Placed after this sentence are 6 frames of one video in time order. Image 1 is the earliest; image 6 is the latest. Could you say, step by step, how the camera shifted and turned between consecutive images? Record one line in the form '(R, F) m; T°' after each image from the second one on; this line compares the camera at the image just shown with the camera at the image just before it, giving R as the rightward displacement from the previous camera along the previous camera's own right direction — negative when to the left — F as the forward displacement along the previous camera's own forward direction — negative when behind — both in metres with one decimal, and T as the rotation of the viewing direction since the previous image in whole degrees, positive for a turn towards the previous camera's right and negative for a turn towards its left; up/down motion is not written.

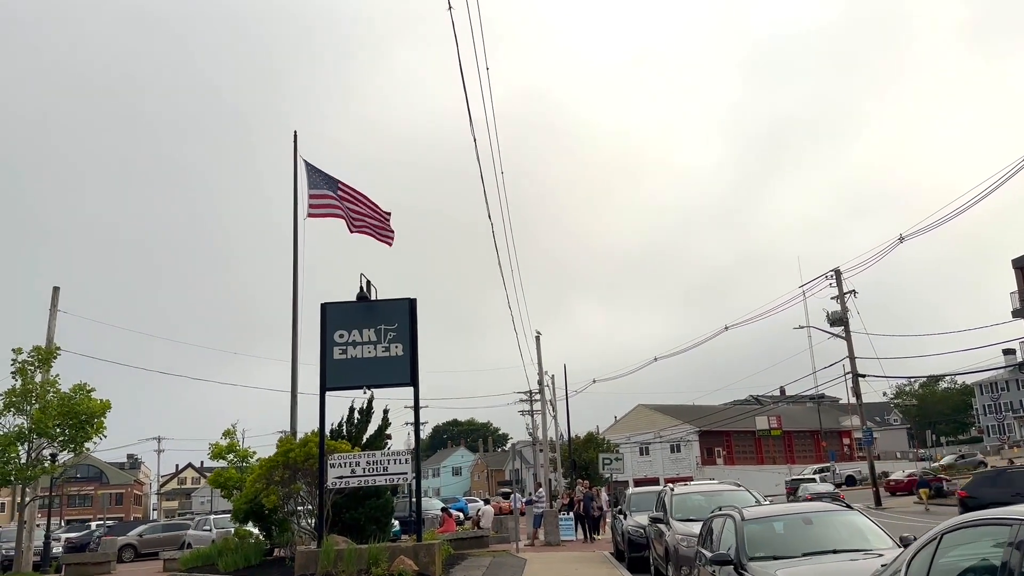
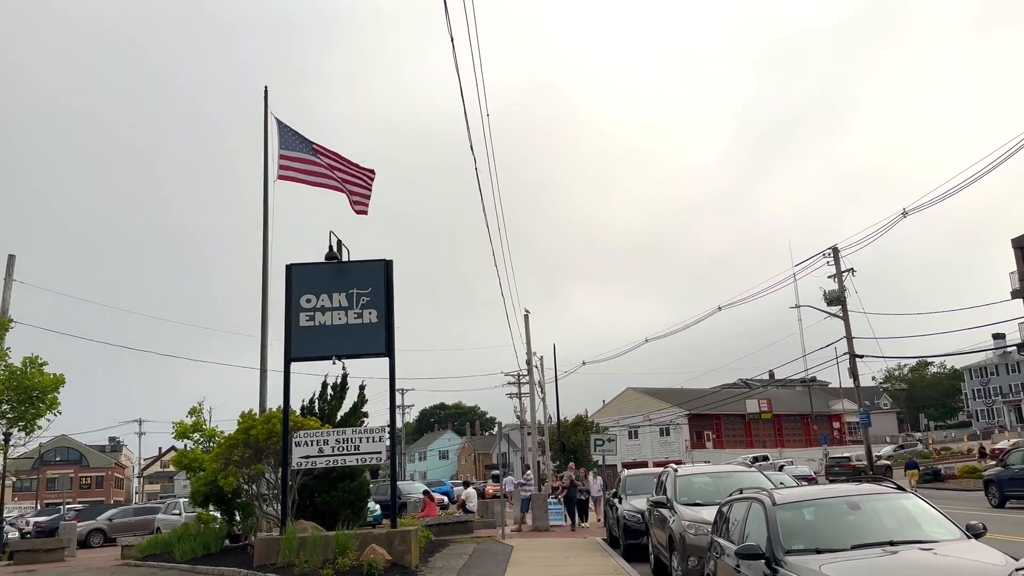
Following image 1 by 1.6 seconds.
(0.0, +1.4) m; +1°
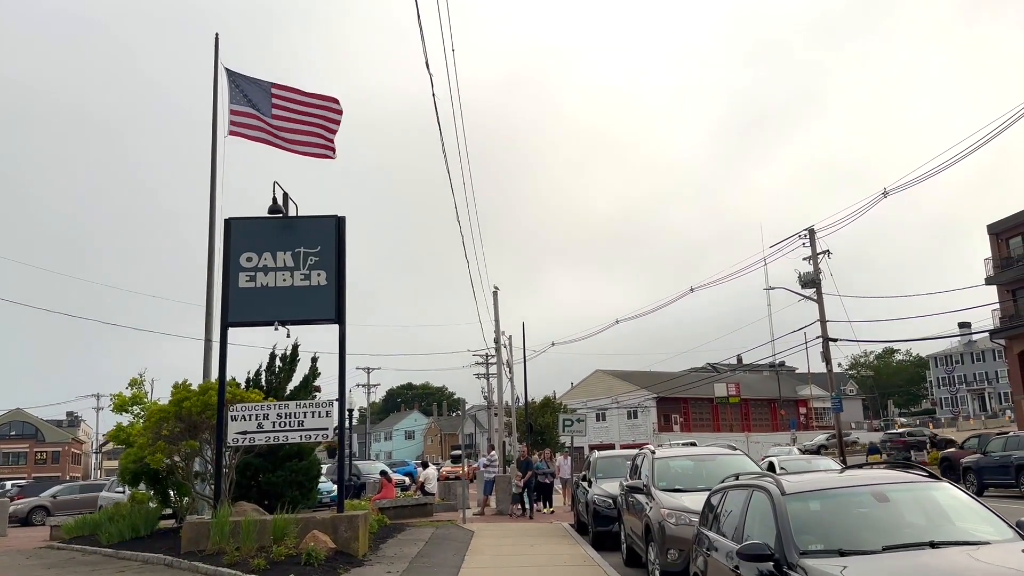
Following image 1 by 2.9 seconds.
(+0.1, +1.3) m; +2°
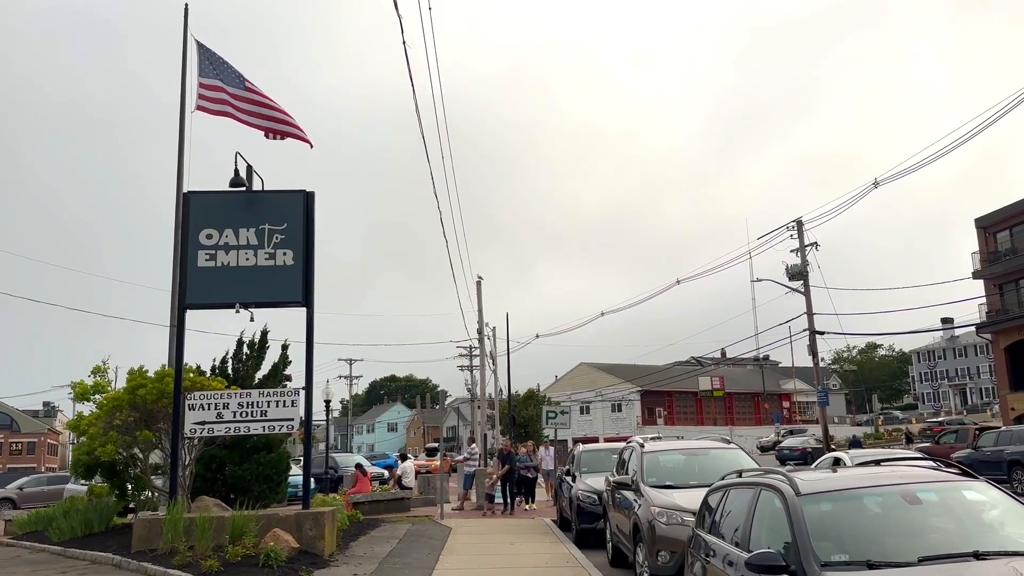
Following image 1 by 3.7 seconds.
(+0.1, +0.8) m; +1°
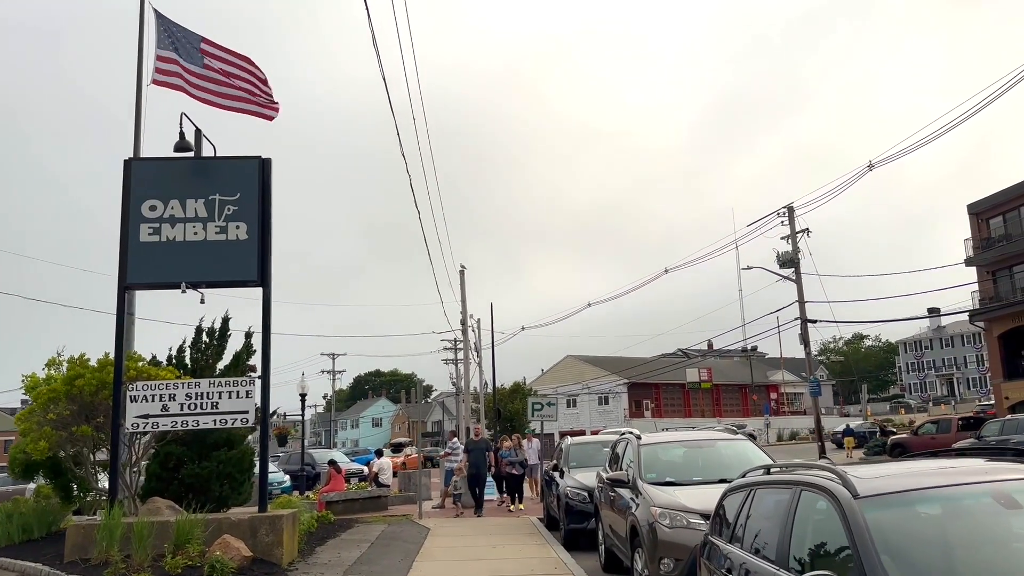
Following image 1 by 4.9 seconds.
(+0.1, +1.1) m; +1°
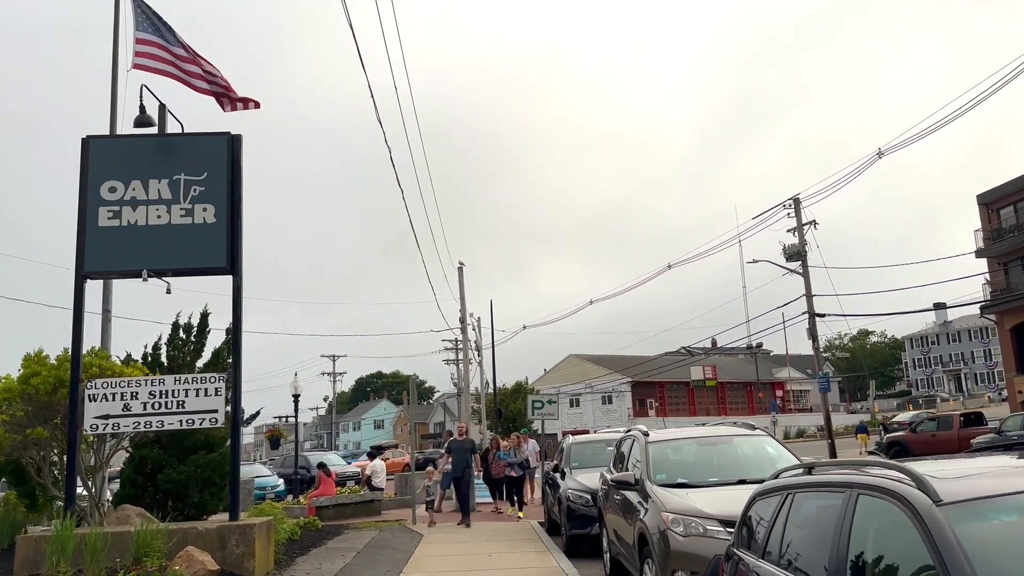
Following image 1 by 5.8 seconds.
(+0.1, +0.9) m; 0°
